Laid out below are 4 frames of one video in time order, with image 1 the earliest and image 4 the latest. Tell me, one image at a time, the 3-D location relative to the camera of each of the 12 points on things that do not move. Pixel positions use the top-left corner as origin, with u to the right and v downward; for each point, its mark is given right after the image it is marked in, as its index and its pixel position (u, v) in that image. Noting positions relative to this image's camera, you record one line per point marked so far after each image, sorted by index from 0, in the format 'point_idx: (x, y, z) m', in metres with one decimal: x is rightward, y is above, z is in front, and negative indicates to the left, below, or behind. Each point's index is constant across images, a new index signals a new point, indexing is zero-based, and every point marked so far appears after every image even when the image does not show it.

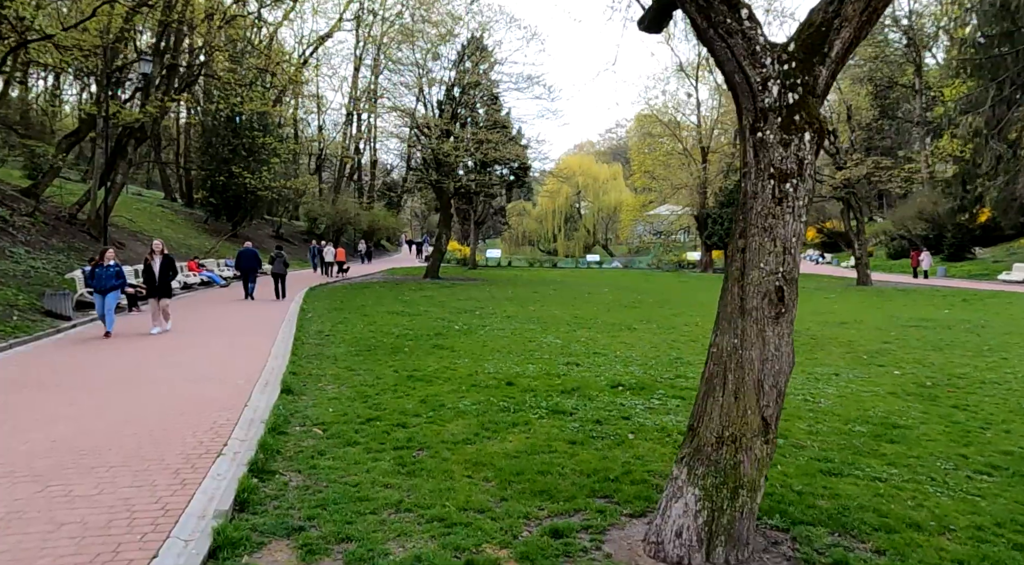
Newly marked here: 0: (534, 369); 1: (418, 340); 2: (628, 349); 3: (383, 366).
0: (+0.3, -1.0, +8.4) m
1: (-1.4, -0.9, +11.1) m
2: (+1.6, -0.9, +10.1) m
3: (-1.5, -1.0, +8.6) m
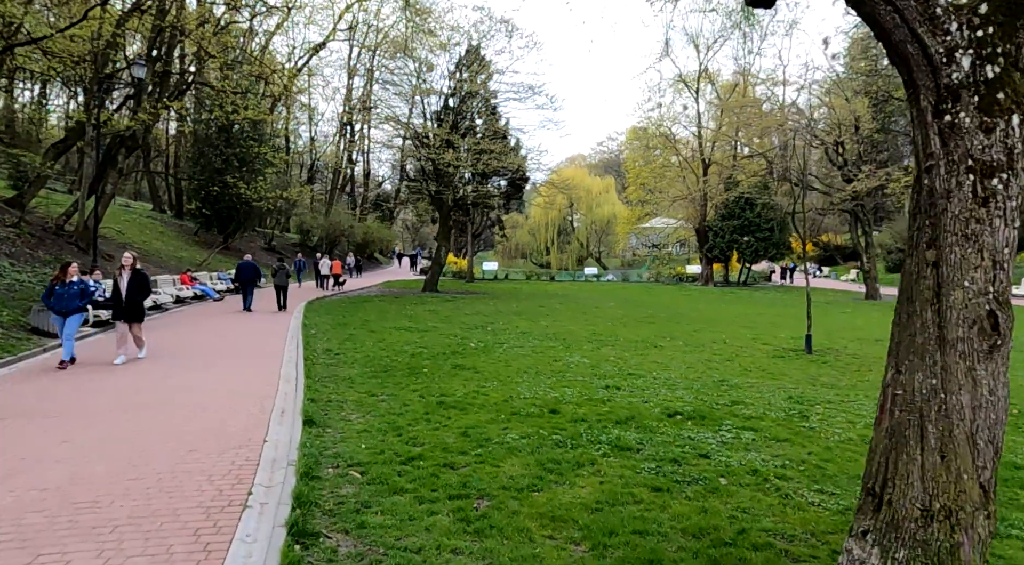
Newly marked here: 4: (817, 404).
0: (+0.6, -1.1, +7.6) m
1: (-1.0, -1.1, +10.4) m
2: (+2.0, -1.1, +9.4) m
3: (-1.1, -1.1, +7.9) m
4: (+2.9, -1.2, +7.1) m
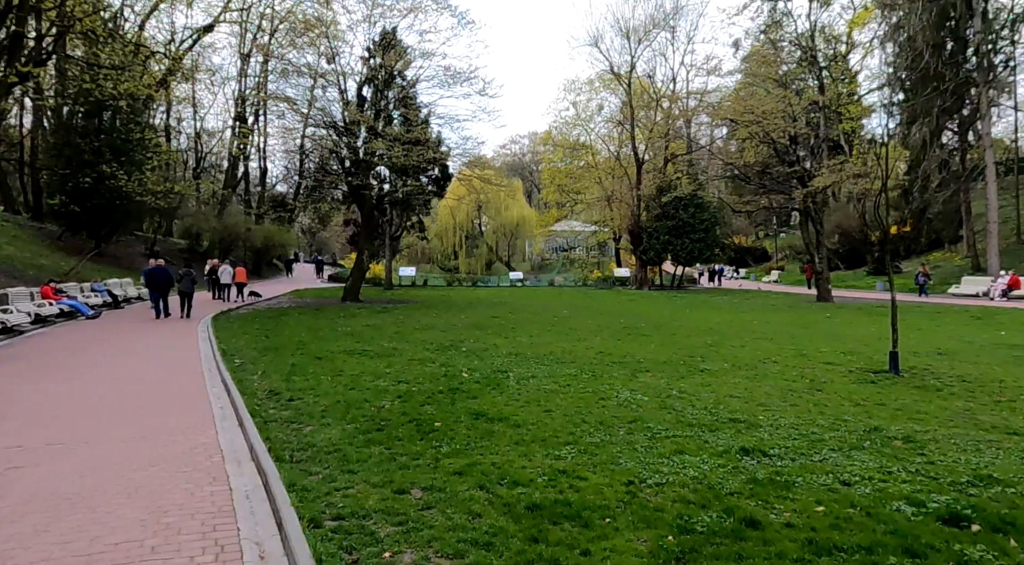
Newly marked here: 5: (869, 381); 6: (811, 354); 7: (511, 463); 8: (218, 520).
0: (+1.3, -1.2, +4.8) m
1: (-0.7, -1.2, +7.3) m
2: (+2.4, -1.2, +6.8) m
3: (-0.4, -1.2, +4.8) m
4: (+3.7, -1.2, +4.7) m
5: (+4.2, -1.1, +8.6) m
6: (+4.5, -1.1, +11.1) m
7: (0.0, -1.2, +5.1) m
8: (-1.5, -1.2, +3.8) m
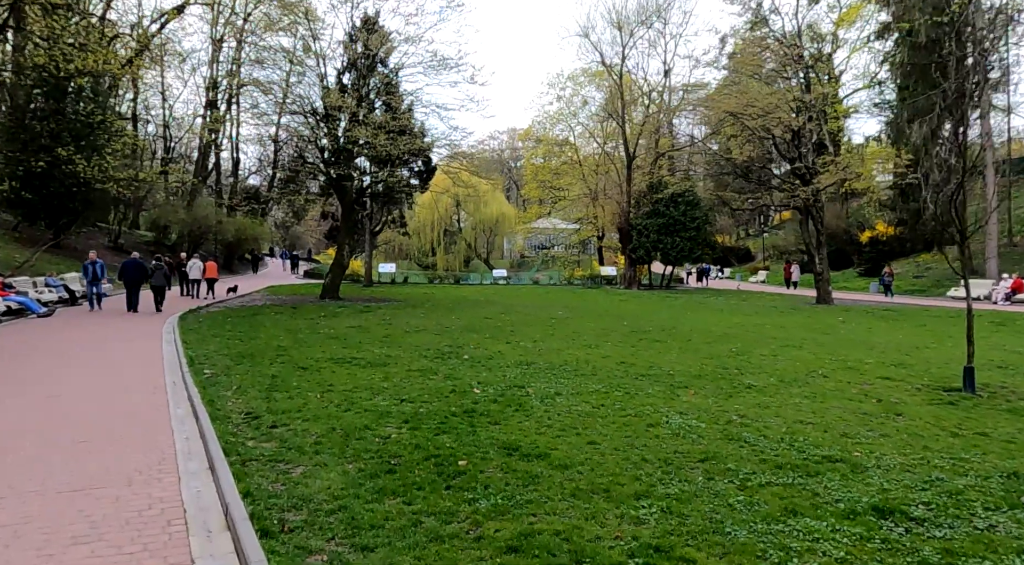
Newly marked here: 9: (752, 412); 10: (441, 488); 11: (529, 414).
0: (+1.7, -1.3, +3.6) m
1: (-0.4, -1.2, +6.0) m
2: (+2.7, -1.2, +5.6) m
3: (-0.1, -1.3, +3.5) m
4: (+4.1, -1.3, +3.5) m
5: (+4.4, -1.2, +7.4) m
6: (+4.6, -1.1, +10.0) m
7: (+0.3, -1.3, +3.8) m
8: (-1.1, -1.2, +2.5) m
9: (+2.2, -1.2, +6.9) m
10: (-0.4, -1.3, +4.6) m
11: (+0.1, -1.2, +6.7) m
